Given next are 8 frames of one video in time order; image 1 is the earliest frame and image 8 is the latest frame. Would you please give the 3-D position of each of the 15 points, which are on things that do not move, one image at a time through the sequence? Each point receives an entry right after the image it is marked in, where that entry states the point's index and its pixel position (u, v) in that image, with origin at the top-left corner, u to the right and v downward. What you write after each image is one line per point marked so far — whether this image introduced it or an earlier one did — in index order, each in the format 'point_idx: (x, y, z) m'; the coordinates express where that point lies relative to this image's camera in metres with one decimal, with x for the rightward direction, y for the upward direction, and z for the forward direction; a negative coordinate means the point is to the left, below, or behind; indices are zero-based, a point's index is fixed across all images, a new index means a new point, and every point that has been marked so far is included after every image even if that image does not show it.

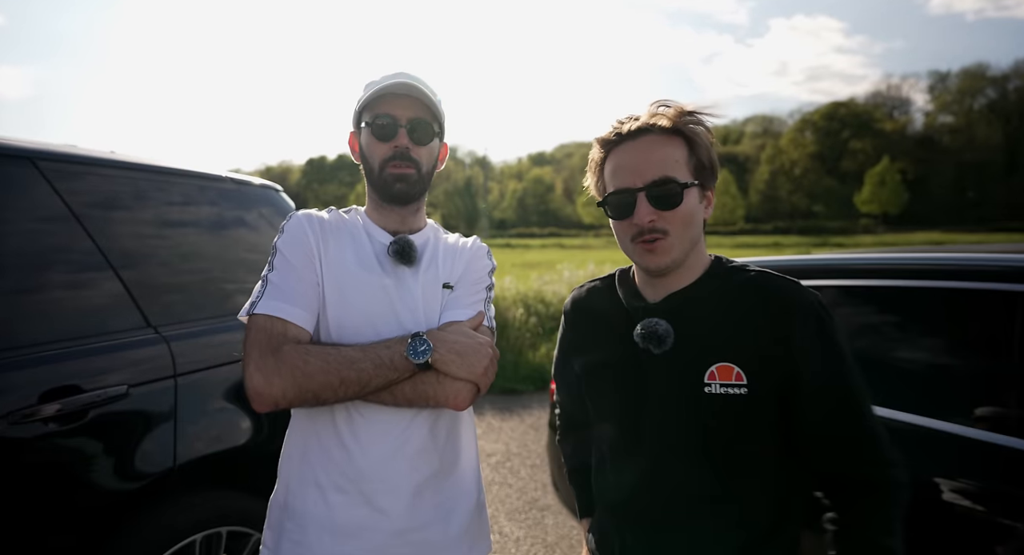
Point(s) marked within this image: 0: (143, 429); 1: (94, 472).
0: (-1.2, -0.5, +1.8) m
1: (-1.3, -0.6, +1.6) m
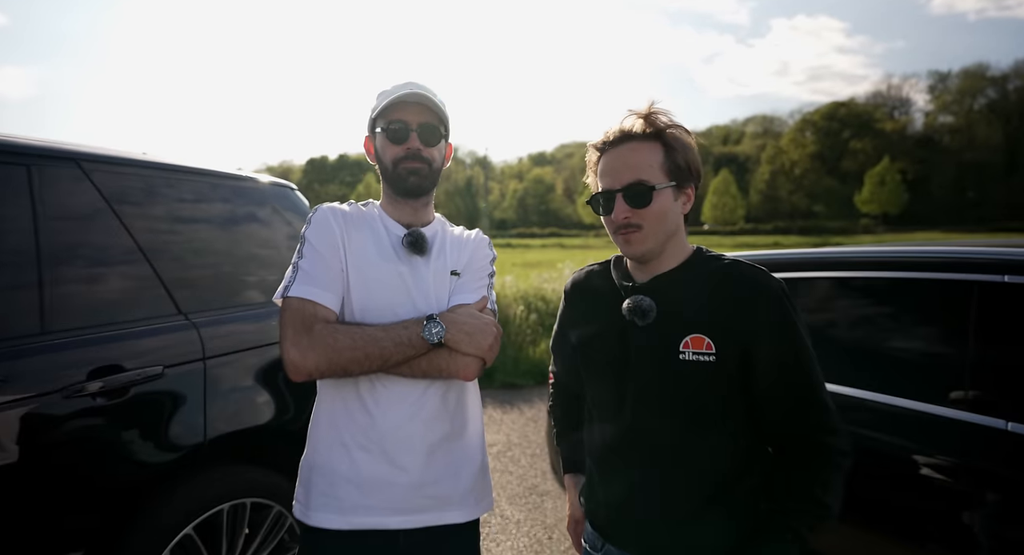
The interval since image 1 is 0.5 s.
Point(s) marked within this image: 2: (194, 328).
0: (-1.2, -0.4, +1.9) m
1: (-1.3, -0.5, +1.8) m
2: (-1.2, -0.2, +2.1) m
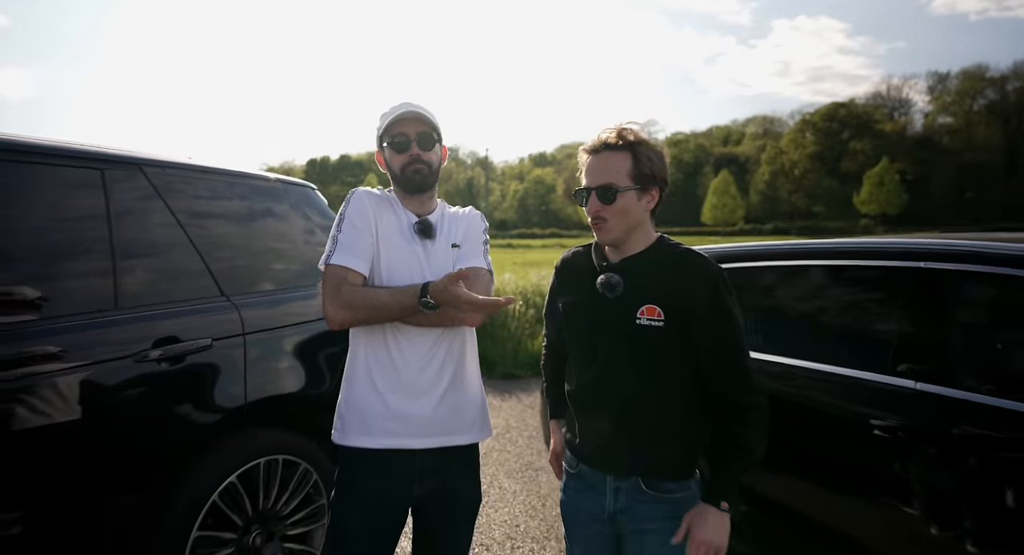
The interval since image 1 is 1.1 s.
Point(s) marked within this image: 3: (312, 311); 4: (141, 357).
0: (-1.2, -0.4, +2.2) m
1: (-1.3, -0.5, +2.1) m
2: (-1.2, -0.1, +2.4) m
3: (-1.1, -0.1, +2.6) m
4: (-1.3, -0.3, +2.1) m
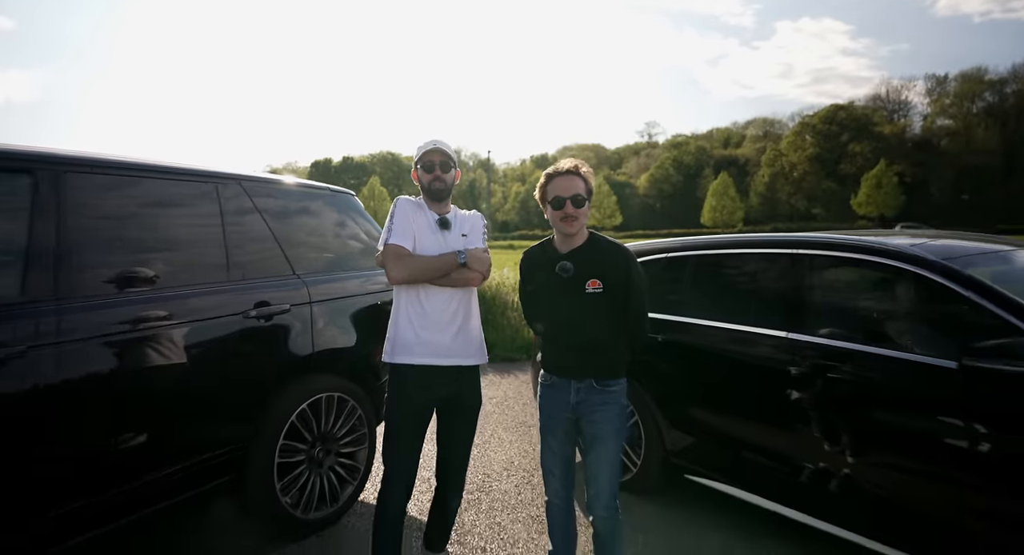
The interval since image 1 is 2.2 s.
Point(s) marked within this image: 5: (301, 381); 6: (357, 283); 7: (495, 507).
0: (-1.2, -0.3, +3.0) m
1: (-1.3, -0.4, +2.9) m
2: (-1.2, 0.0, +3.2) m
3: (-1.1, -0.1, +3.4) m
4: (-1.4, -0.2, +2.9) m
5: (-1.2, -0.6, +3.0) m
6: (-1.0, 0.0, +3.6) m
7: (-0.1, -1.3, +3.1) m
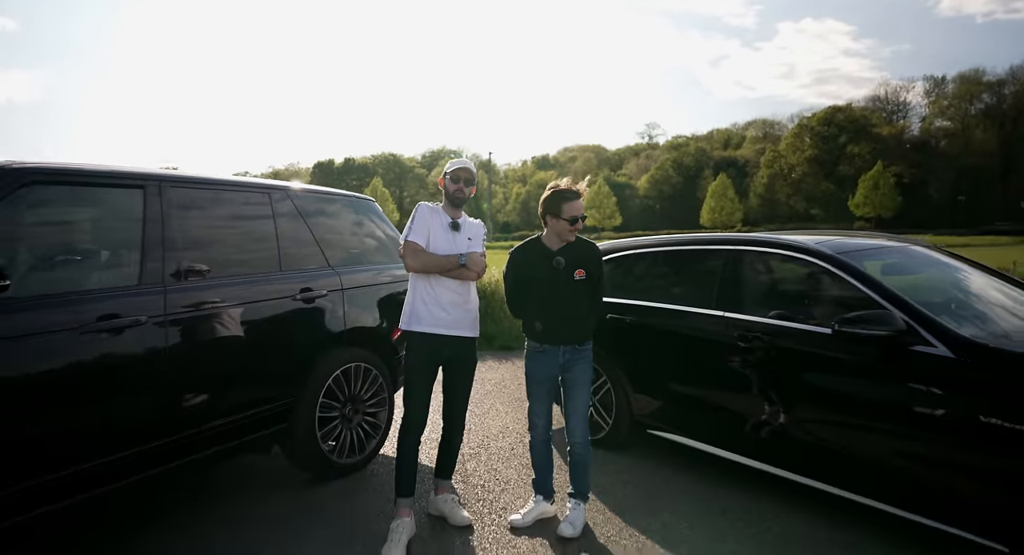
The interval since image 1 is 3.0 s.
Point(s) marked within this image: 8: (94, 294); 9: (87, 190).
0: (-1.3, -0.2, +3.7) m
1: (-1.4, -0.3, +3.6) m
2: (-1.3, 0.0, +3.9) m
3: (-1.1, 0.0, +4.1) m
4: (-1.4, -0.1, +3.5) m
5: (-1.2, -0.5, +3.7) m
6: (-1.1, 0.0, +4.2) m
7: (-0.1, -1.3, +3.8) m
8: (-2.0, -0.1, +2.7) m
9: (-2.2, +0.4, +2.8) m
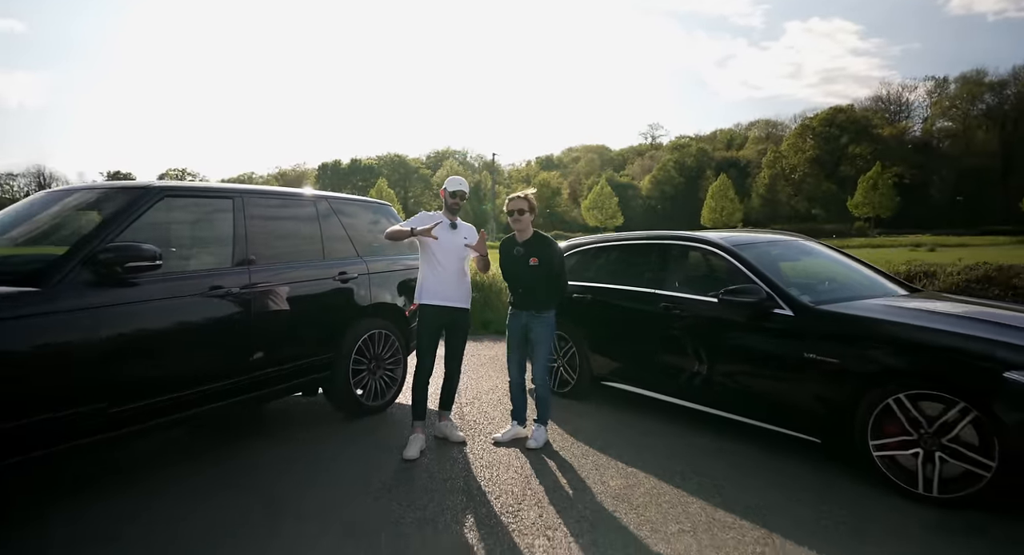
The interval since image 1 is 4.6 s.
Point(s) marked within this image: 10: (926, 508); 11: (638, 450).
0: (-1.4, -0.1, +4.8) m
1: (-1.5, -0.2, +4.7) m
2: (-1.4, +0.1, +5.0) m
3: (-1.2, +0.1, +5.2) m
4: (-1.5, 0.0, +4.7) m
5: (-1.3, -0.4, +4.8) m
6: (-1.2, +0.1, +5.4) m
7: (-0.3, -1.1, +4.9) m
8: (-2.1, 0.0, +3.8) m
9: (-2.4, +0.6, +3.9) m
10: (+2.1, -1.2, +2.8) m
11: (+0.9, -1.2, +3.8) m
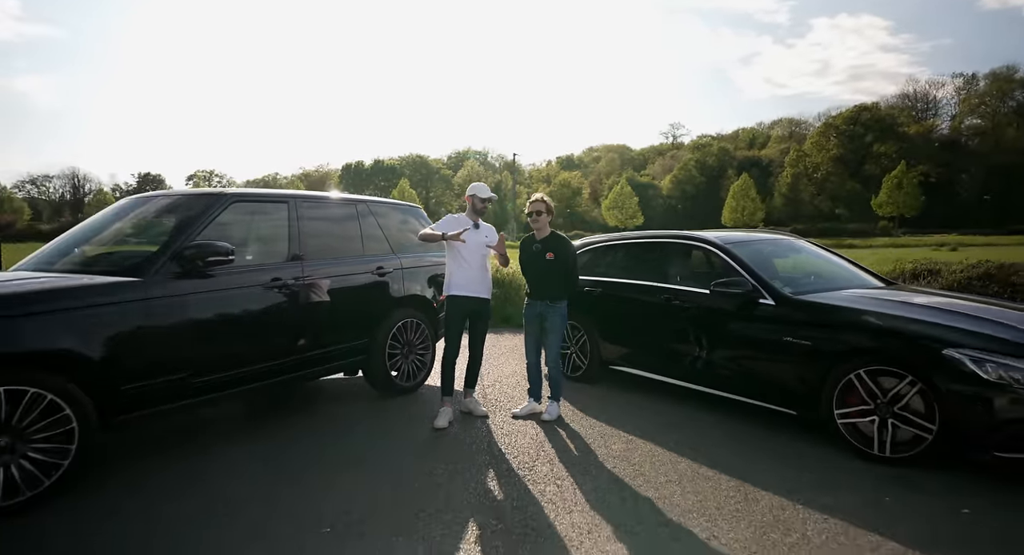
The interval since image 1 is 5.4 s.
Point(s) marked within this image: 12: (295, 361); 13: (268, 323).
0: (-1.2, -0.1, +5.4) m
1: (-1.3, -0.2, +5.3) m
2: (-1.2, +0.2, +5.6) m
3: (-1.1, +0.2, +5.8) m
4: (-1.4, 0.0, +5.3) m
5: (-1.2, -0.4, +5.4) m
6: (-1.0, +0.2, +6.0) m
7: (-0.1, -1.1, +5.5) m
8: (-2.0, +0.1, +4.4) m
9: (-2.2, +0.6, +4.5) m
10: (+2.2, -1.1, +3.3) m
11: (+1.0, -1.1, +4.3) m
12: (-1.8, -0.7, +4.6) m
13: (-1.9, -0.4, +4.3) m
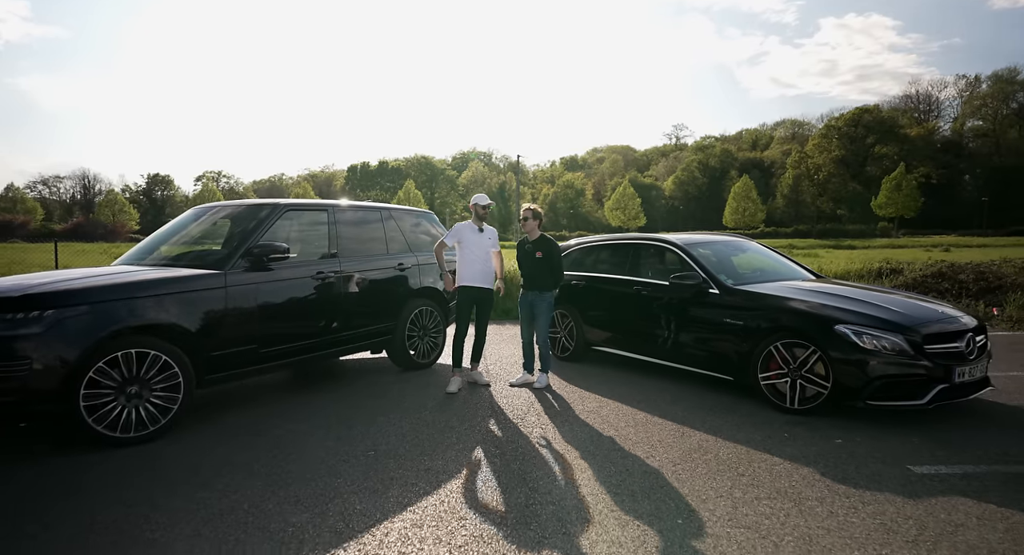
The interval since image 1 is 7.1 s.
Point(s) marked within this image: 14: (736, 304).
0: (-1.2, 0.0, +6.4) m
1: (-1.3, -0.1, +6.3) m
2: (-1.2, +0.2, +6.7) m
3: (-1.1, +0.2, +6.8) m
4: (-1.4, +0.1, +6.3) m
5: (-1.2, -0.3, +6.5) m
6: (-1.0, +0.3, +7.0) m
7: (-0.1, -1.0, +6.5) m
8: (-2.0, +0.2, +5.5) m
9: (-2.3, +0.7, +5.6) m
10: (+2.2, -1.1, +4.3) m
11: (+1.0, -1.1, +5.3) m
12: (-1.8, -0.6, +5.6) m
13: (-2.0, -0.3, +5.3) m
14: (+2.0, -0.2, +4.9) m
